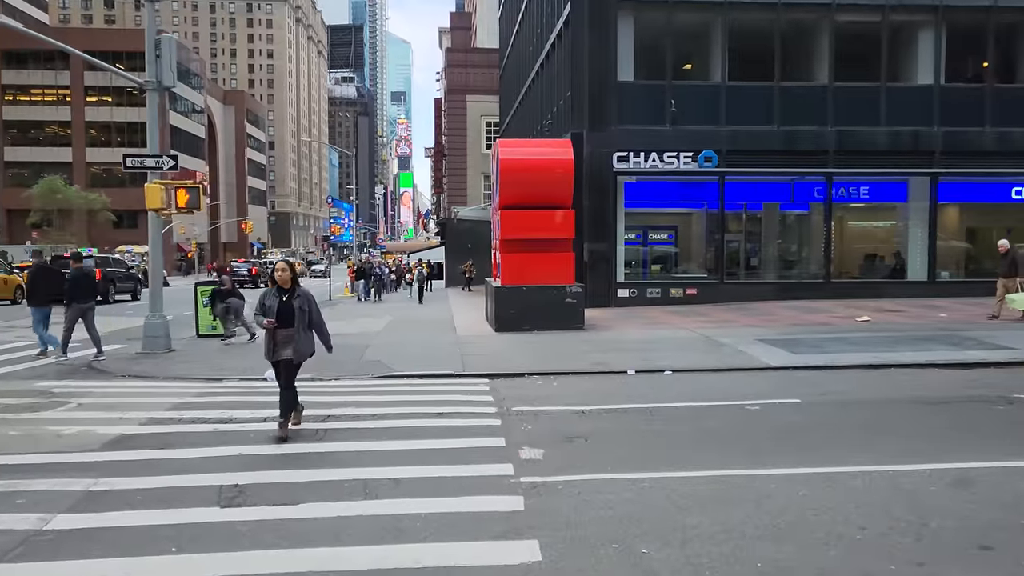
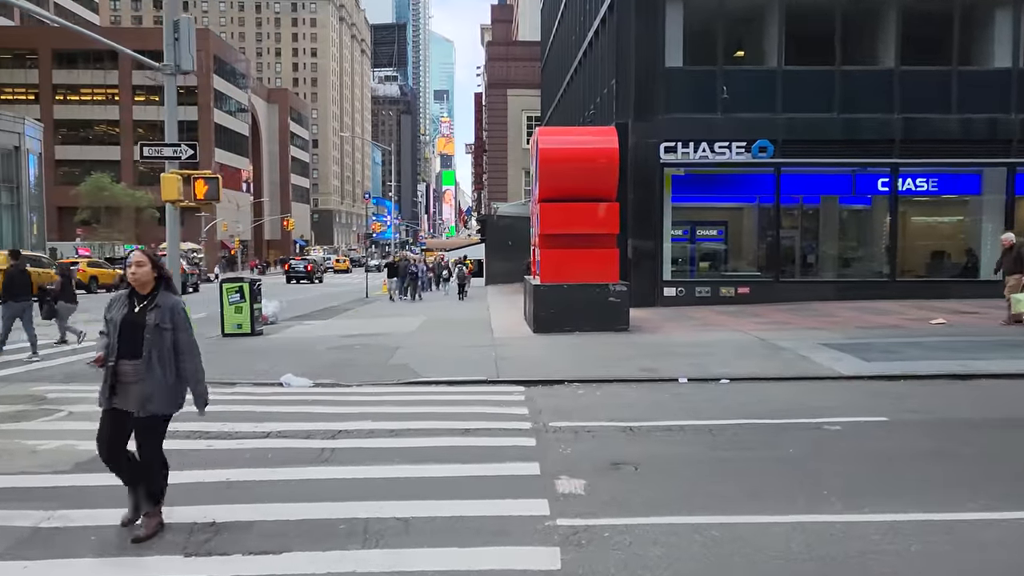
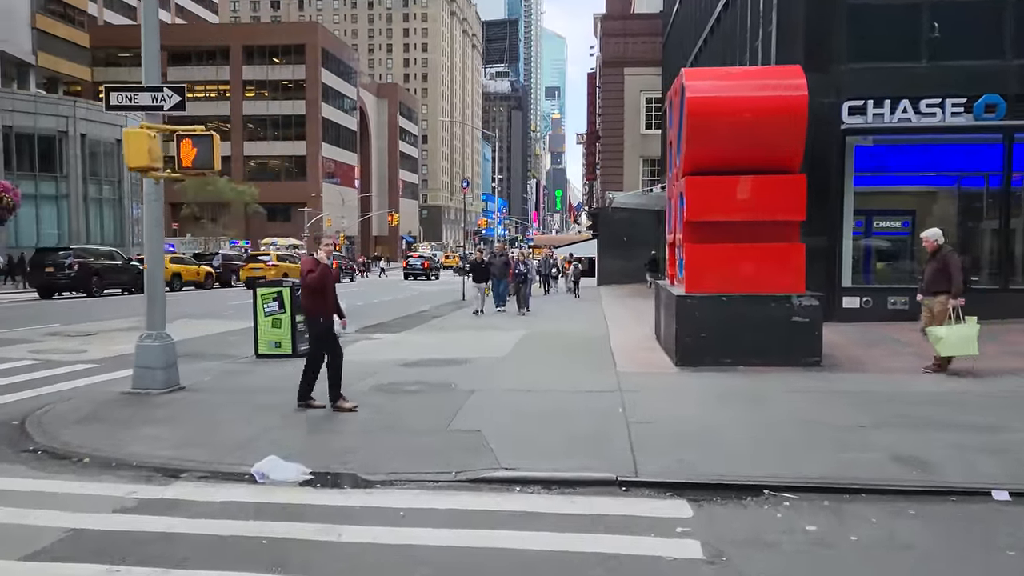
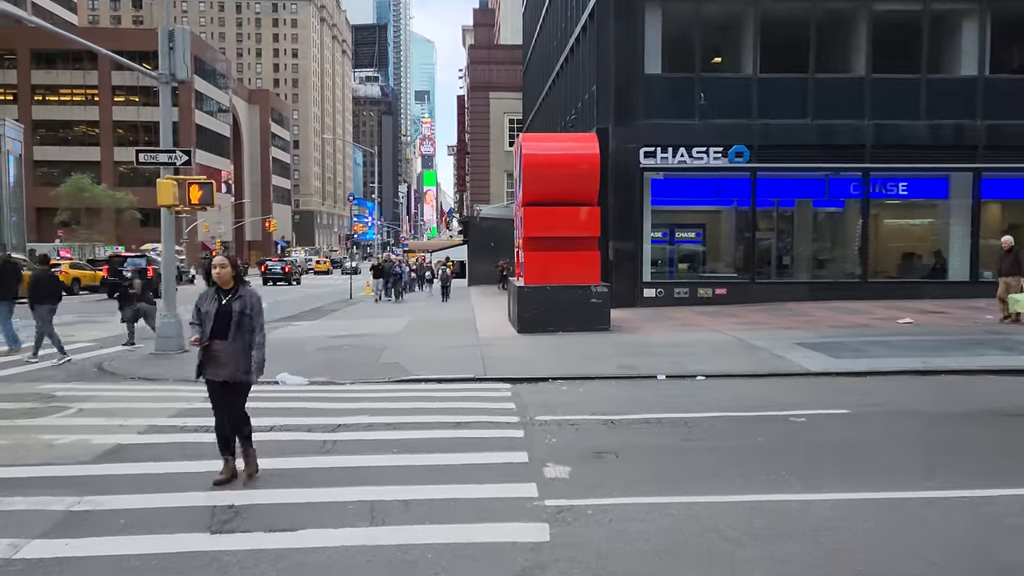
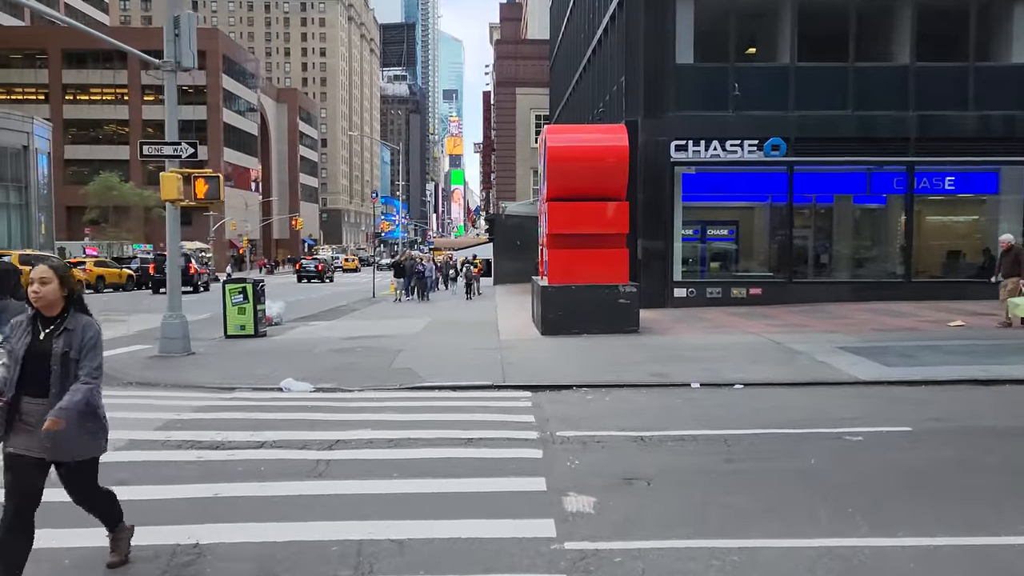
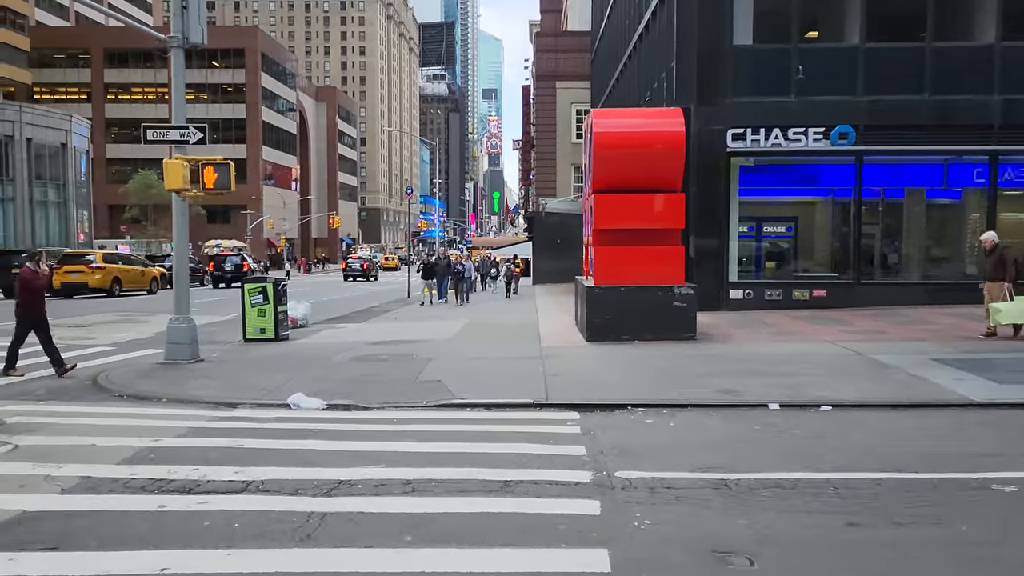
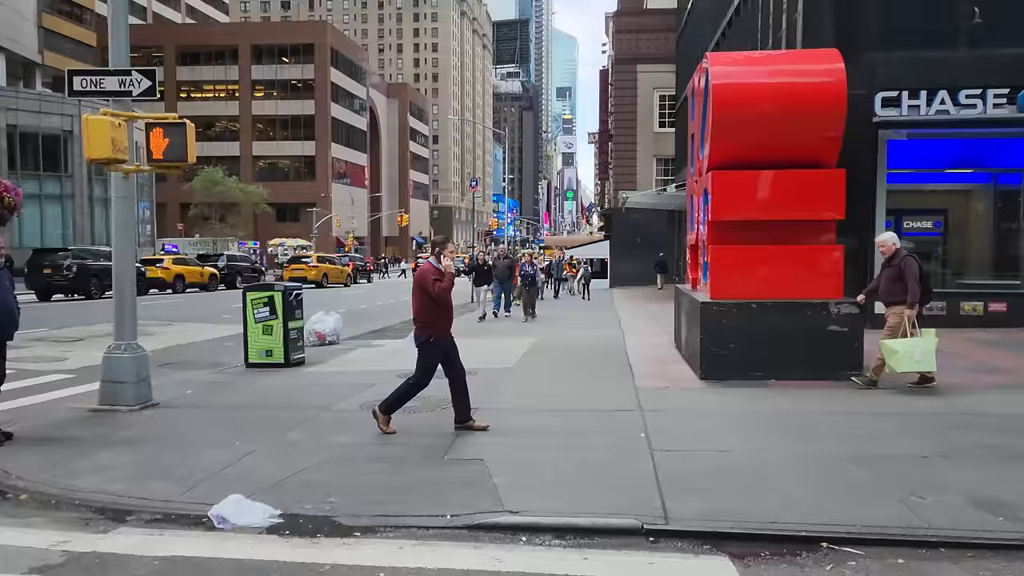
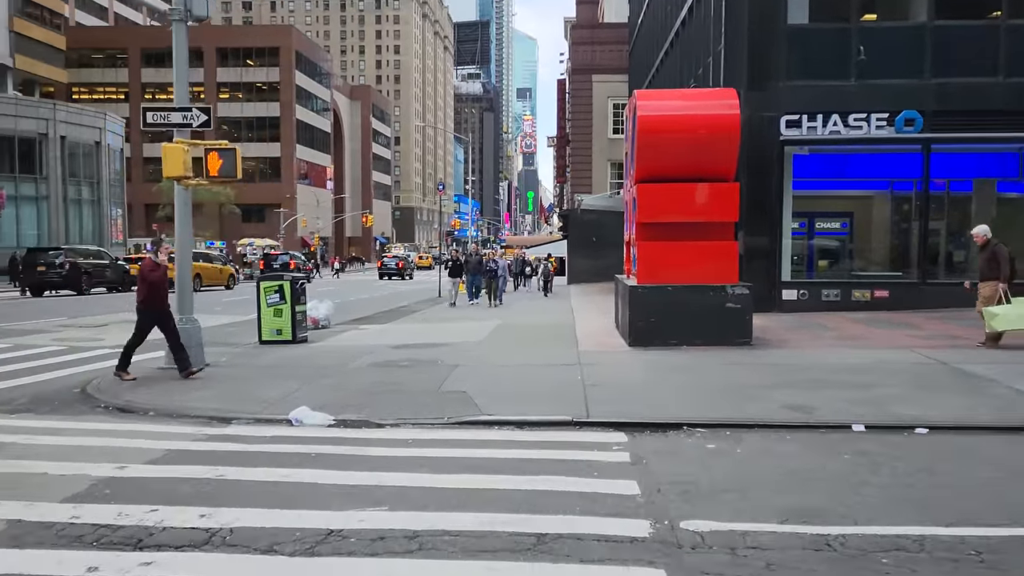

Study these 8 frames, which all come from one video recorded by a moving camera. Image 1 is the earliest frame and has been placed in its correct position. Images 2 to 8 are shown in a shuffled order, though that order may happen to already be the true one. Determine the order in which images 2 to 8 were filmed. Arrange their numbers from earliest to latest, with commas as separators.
4, 2, 5, 6, 8, 3, 7
